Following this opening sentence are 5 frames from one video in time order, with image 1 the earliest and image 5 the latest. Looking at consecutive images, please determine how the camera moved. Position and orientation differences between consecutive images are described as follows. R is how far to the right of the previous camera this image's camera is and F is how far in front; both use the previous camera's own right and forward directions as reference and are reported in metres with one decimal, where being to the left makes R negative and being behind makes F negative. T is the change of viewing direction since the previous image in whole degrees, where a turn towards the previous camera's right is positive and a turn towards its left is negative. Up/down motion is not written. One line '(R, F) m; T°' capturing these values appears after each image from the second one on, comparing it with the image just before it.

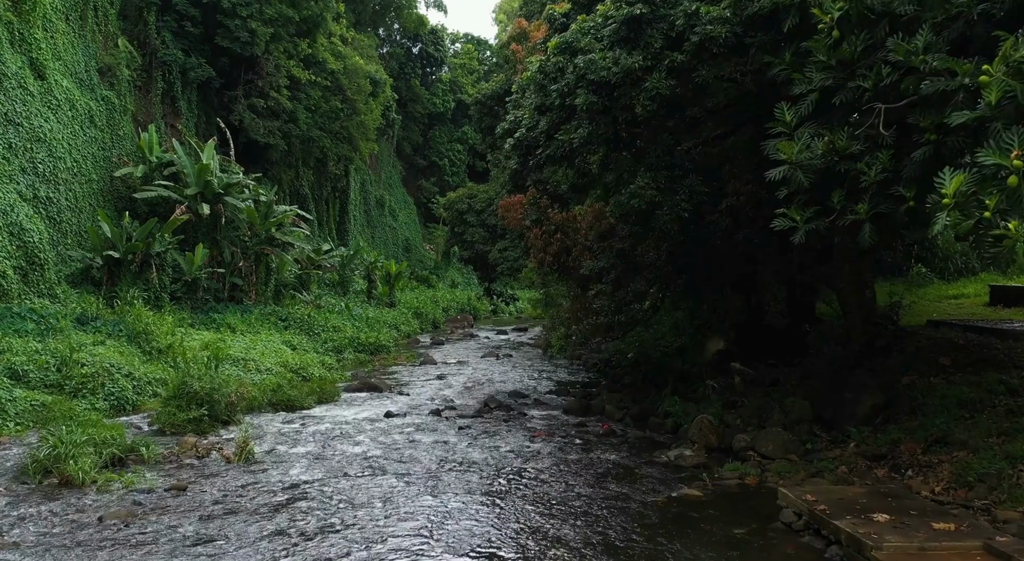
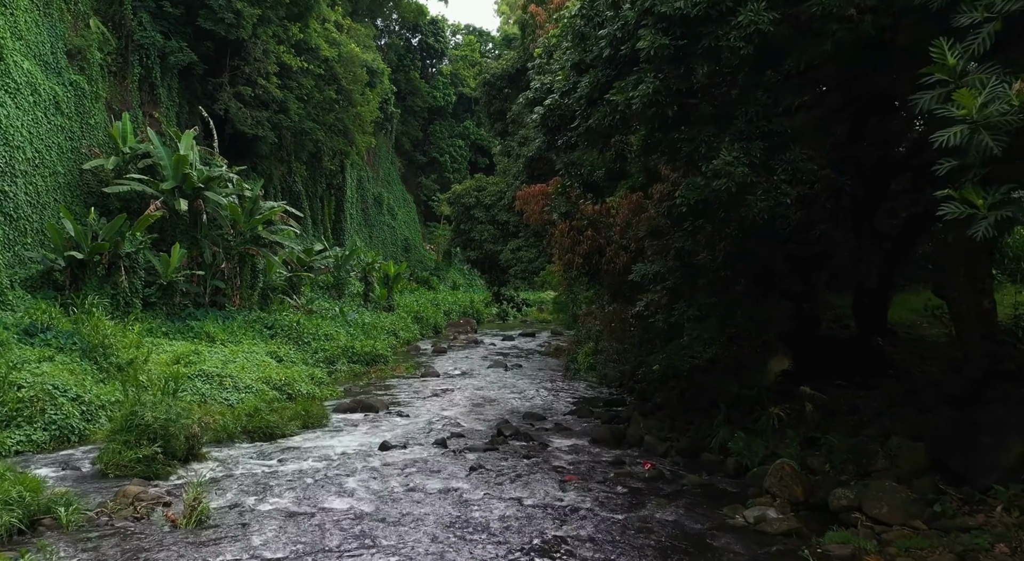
(-0.3, +2.2) m; 0°
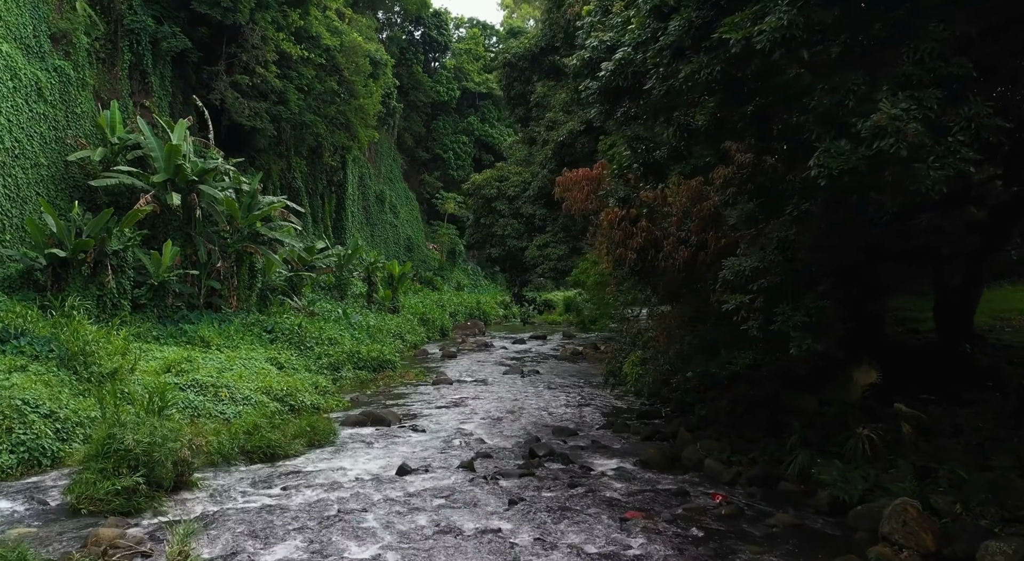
(-0.4, +1.5) m; 0°
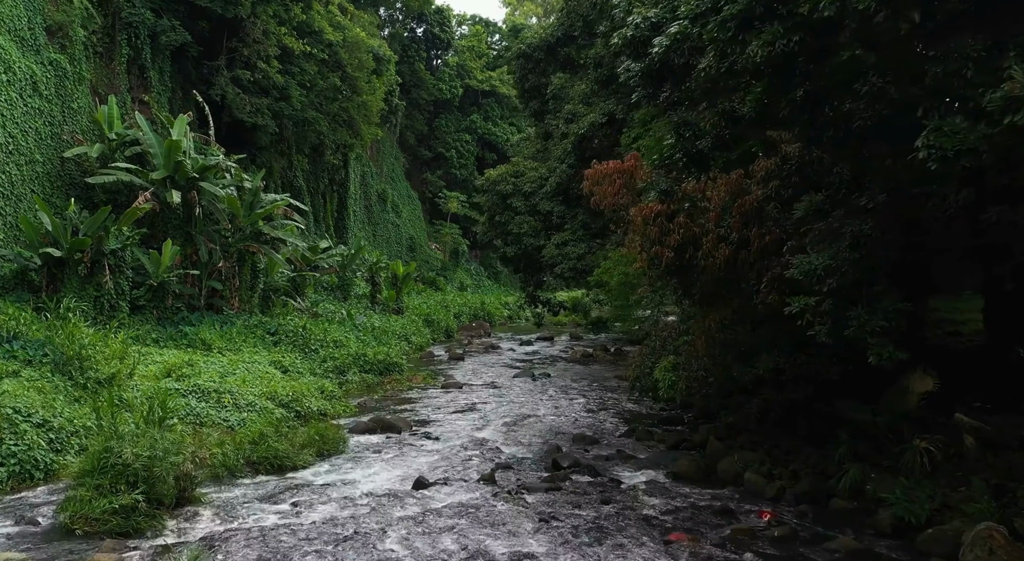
(-0.3, +0.6) m; 0°
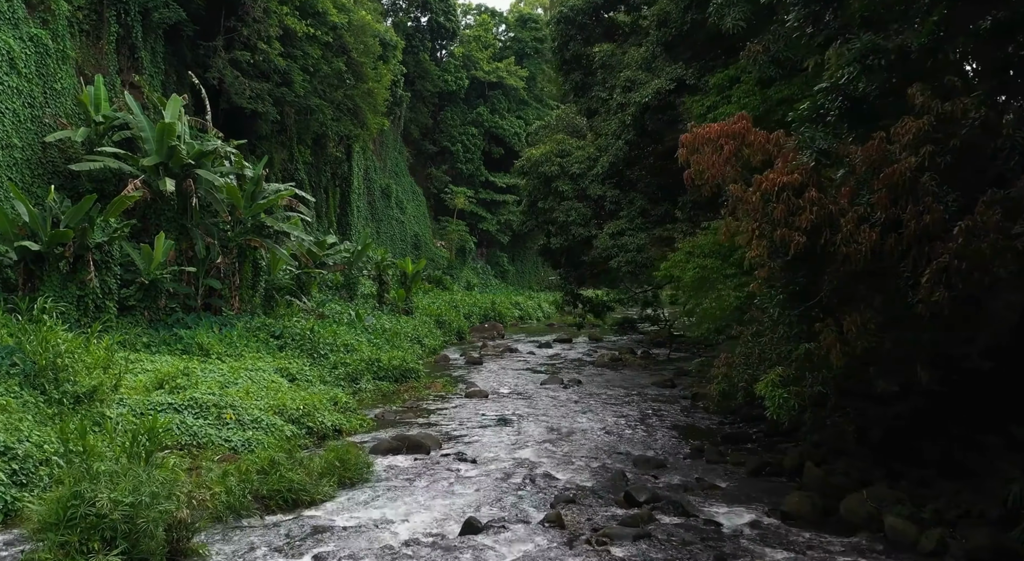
(-0.7, +1.9) m; 0°
